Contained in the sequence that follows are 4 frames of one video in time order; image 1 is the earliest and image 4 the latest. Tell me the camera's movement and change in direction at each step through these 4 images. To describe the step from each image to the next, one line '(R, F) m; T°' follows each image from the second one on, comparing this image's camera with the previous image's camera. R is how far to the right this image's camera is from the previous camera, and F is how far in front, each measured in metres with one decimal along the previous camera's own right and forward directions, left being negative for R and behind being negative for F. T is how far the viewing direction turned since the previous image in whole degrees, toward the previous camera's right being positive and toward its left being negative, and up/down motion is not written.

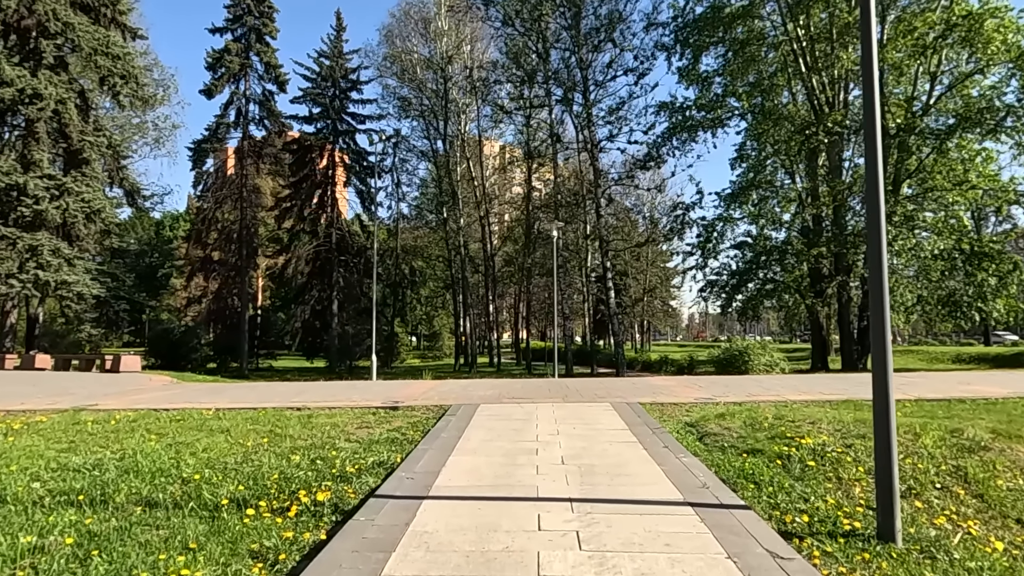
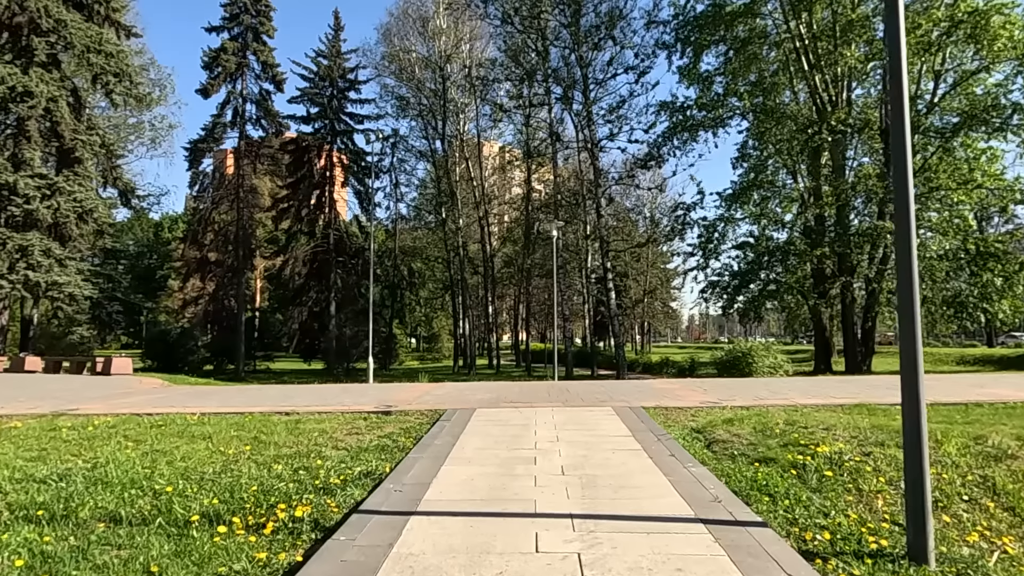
(0.0, +0.4) m; 0°
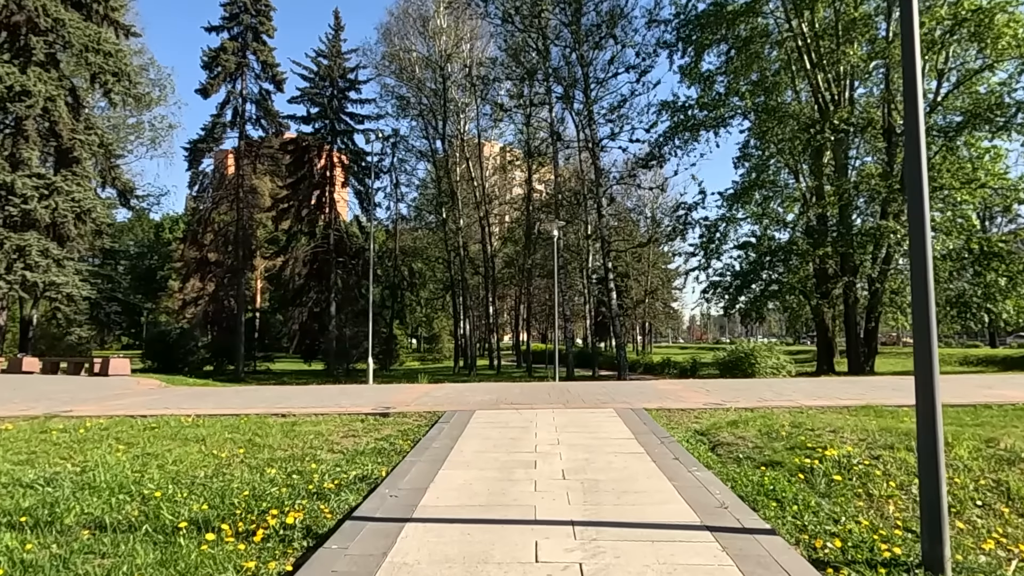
(0.0, +0.2) m; 0°
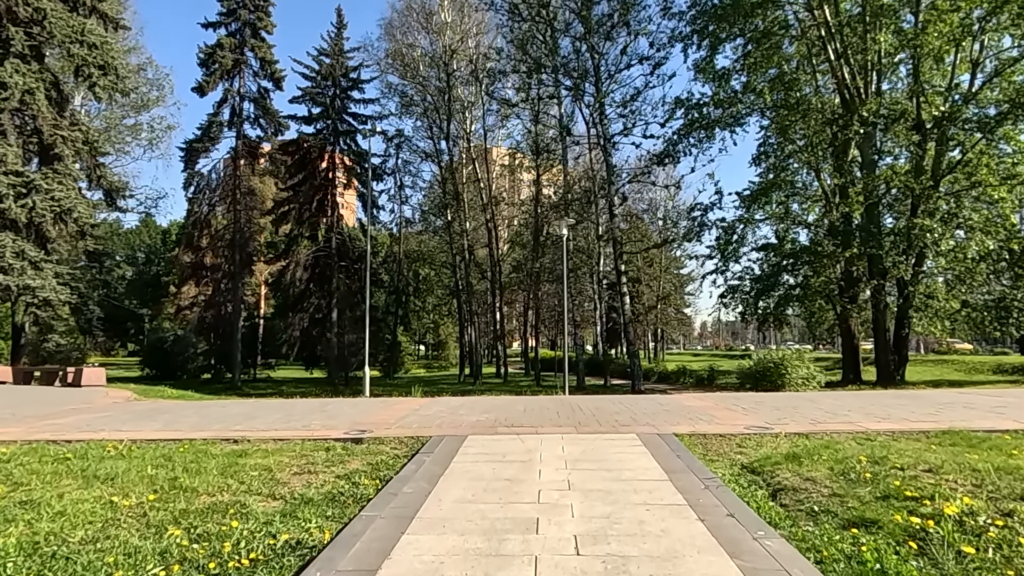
(+0.1, +1.7) m; -1°
